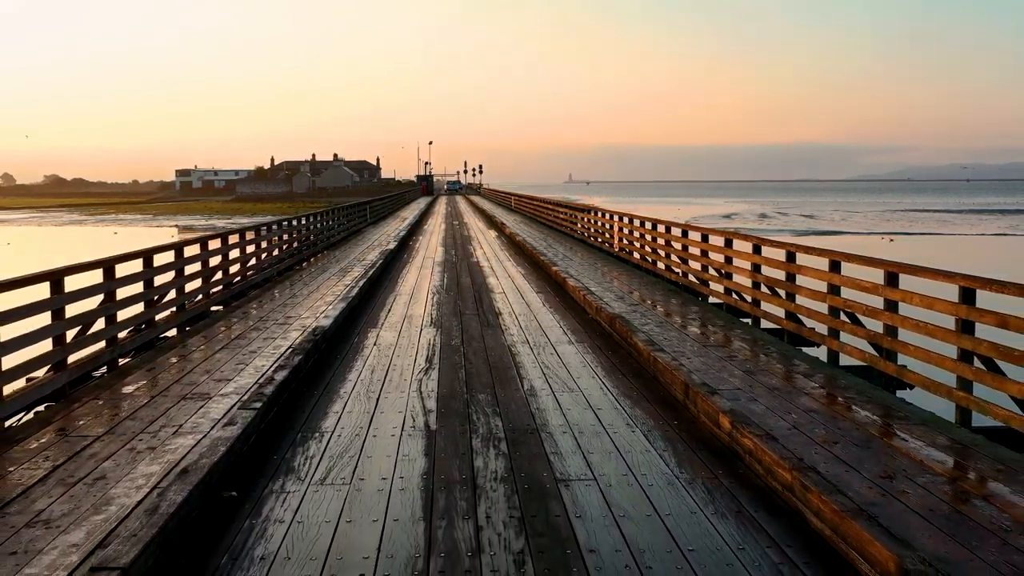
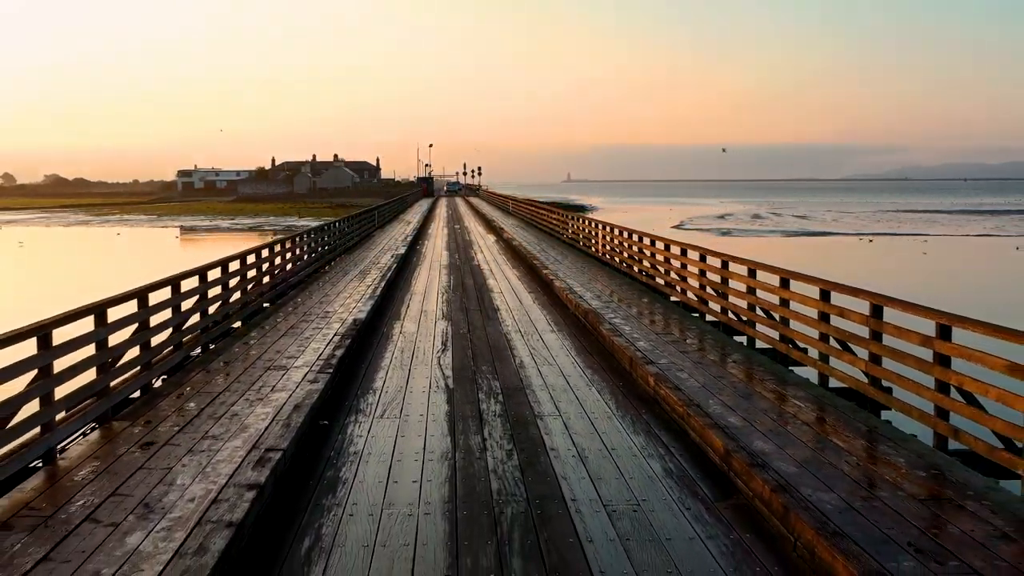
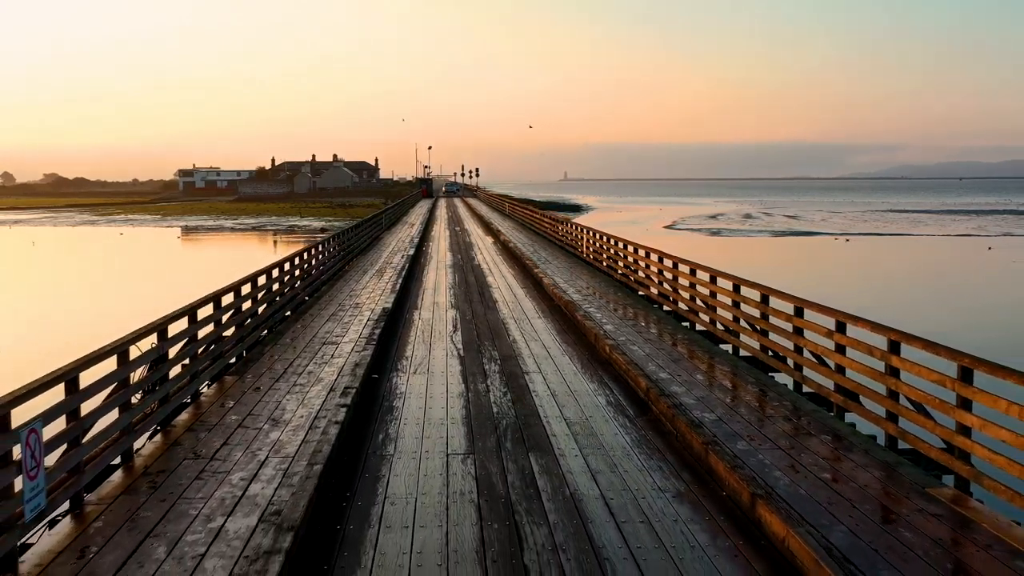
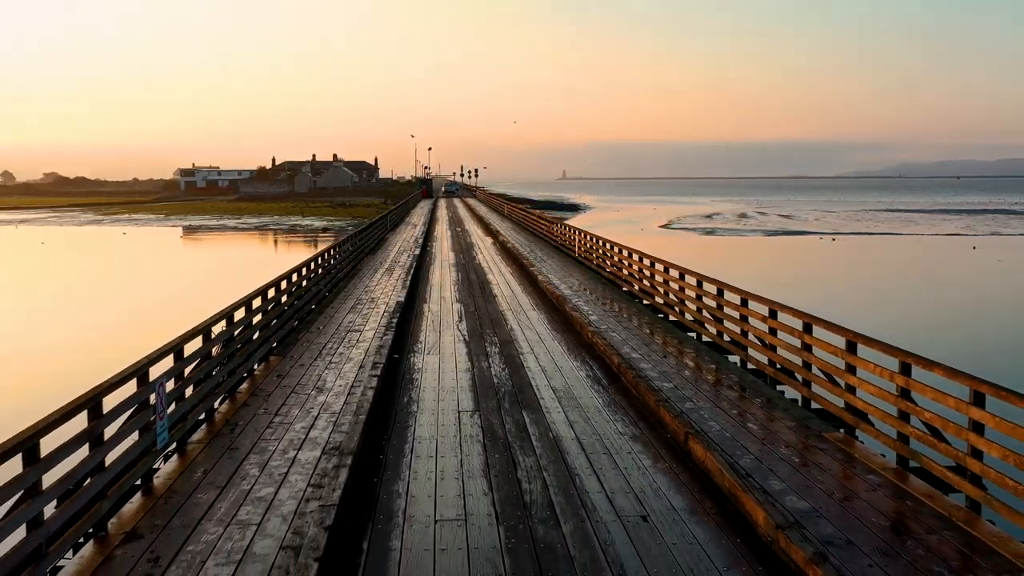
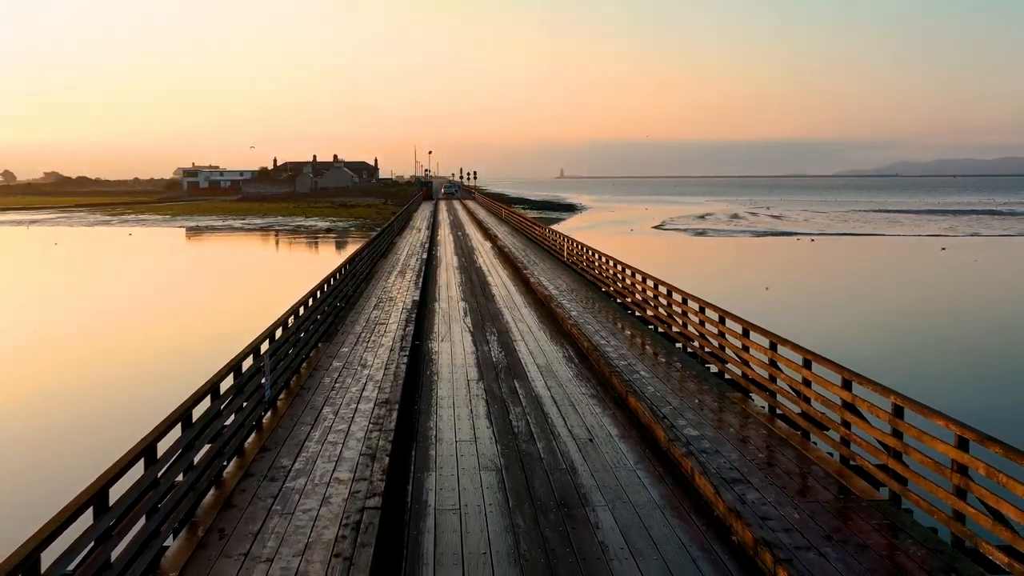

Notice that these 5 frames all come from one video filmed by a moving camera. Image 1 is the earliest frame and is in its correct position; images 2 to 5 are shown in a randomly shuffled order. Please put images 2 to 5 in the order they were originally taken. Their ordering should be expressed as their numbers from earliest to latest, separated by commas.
2, 3, 4, 5
